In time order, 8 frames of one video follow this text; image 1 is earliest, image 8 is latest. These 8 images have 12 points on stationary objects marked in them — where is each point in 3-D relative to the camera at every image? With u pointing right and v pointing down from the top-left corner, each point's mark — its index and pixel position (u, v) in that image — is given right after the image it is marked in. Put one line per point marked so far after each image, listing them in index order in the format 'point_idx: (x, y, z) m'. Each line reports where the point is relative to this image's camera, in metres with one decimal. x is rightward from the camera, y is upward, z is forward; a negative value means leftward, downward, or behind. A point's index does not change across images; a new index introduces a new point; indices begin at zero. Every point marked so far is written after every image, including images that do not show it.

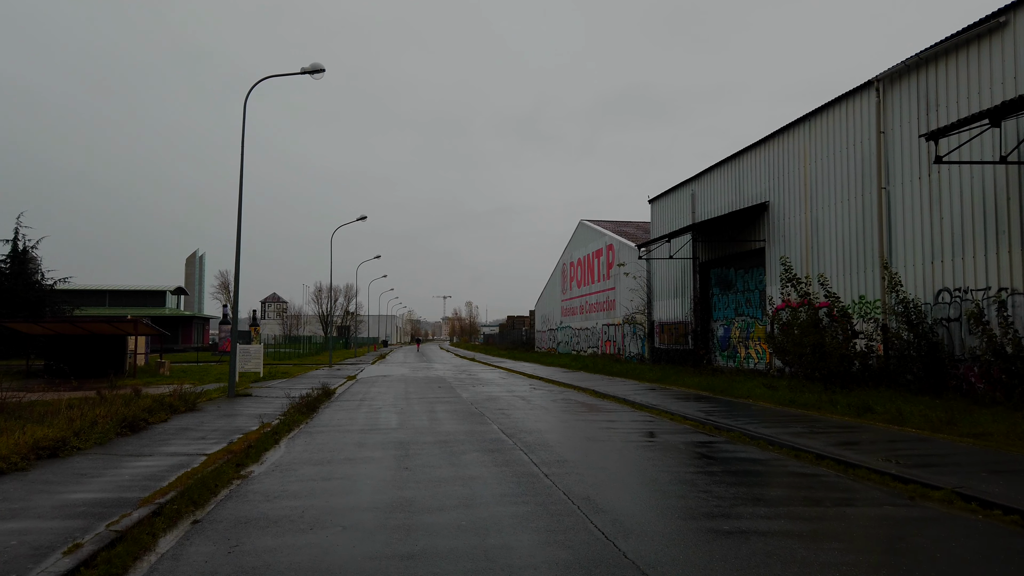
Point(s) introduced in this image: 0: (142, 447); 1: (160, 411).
0: (-4.6, -2.0, +9.2) m
1: (-5.9, -2.1, +12.4) m
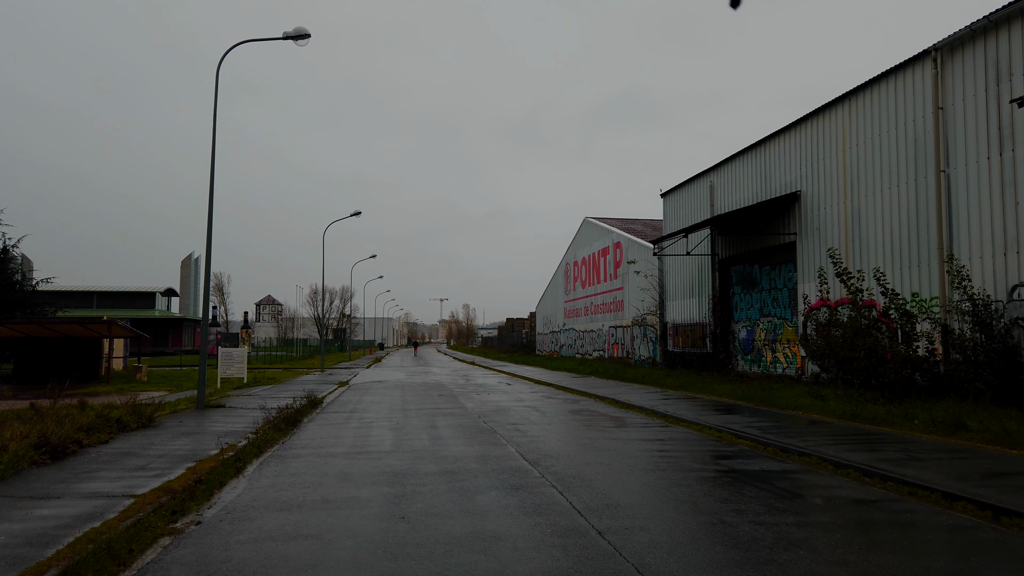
0: (-4.3, -1.8, +7.0) m
1: (-5.6, -2.0, +10.2) m
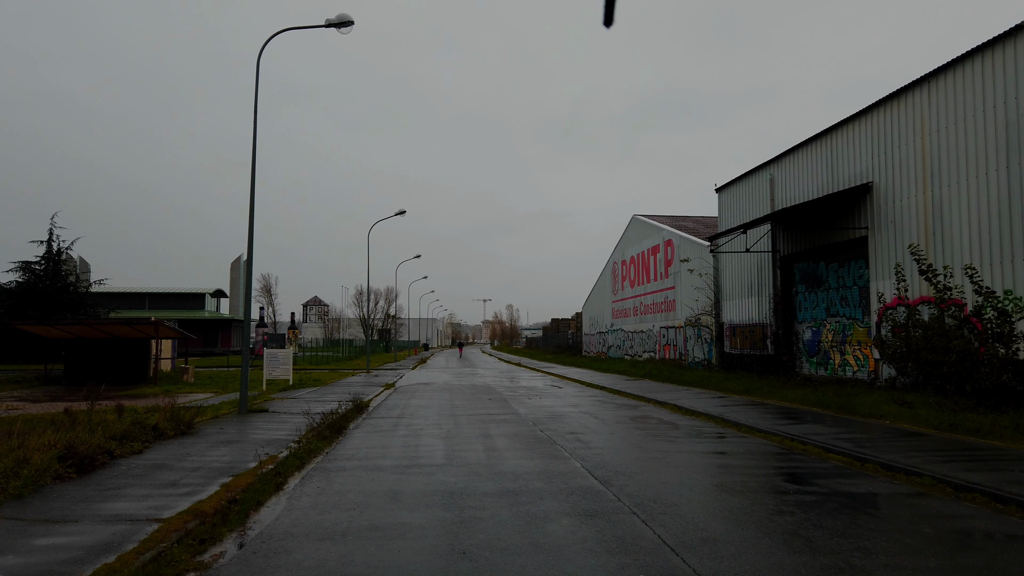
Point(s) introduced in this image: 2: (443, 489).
0: (-3.7, -1.8, +6.3) m
1: (-4.8, -1.9, +9.6) m
2: (-0.7, -2.0, +7.4) m
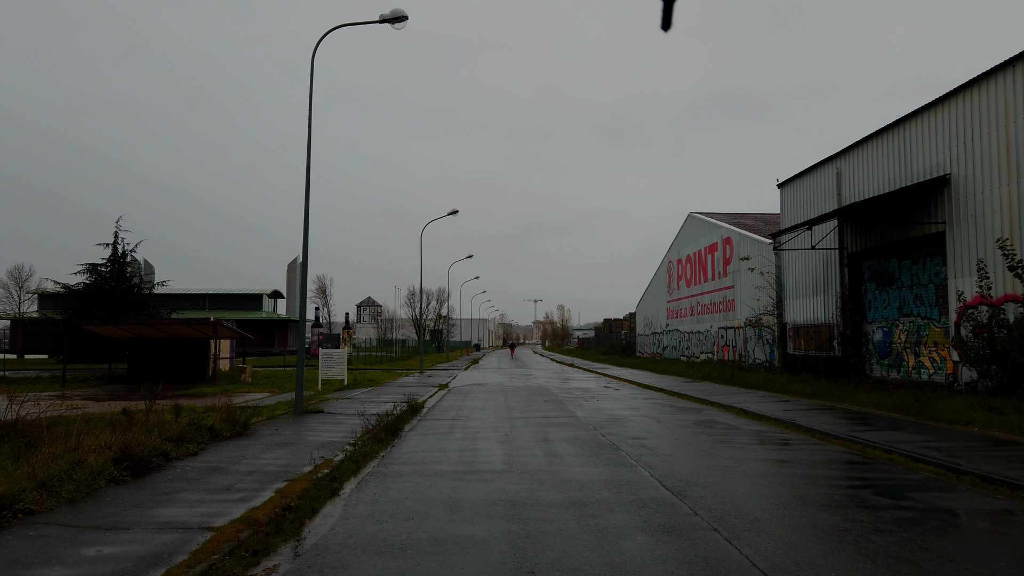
0: (-3.1, -1.8, +6.1) m
1: (-4.1, -1.9, +9.4) m
2: (-0.1, -1.9, +6.9) m
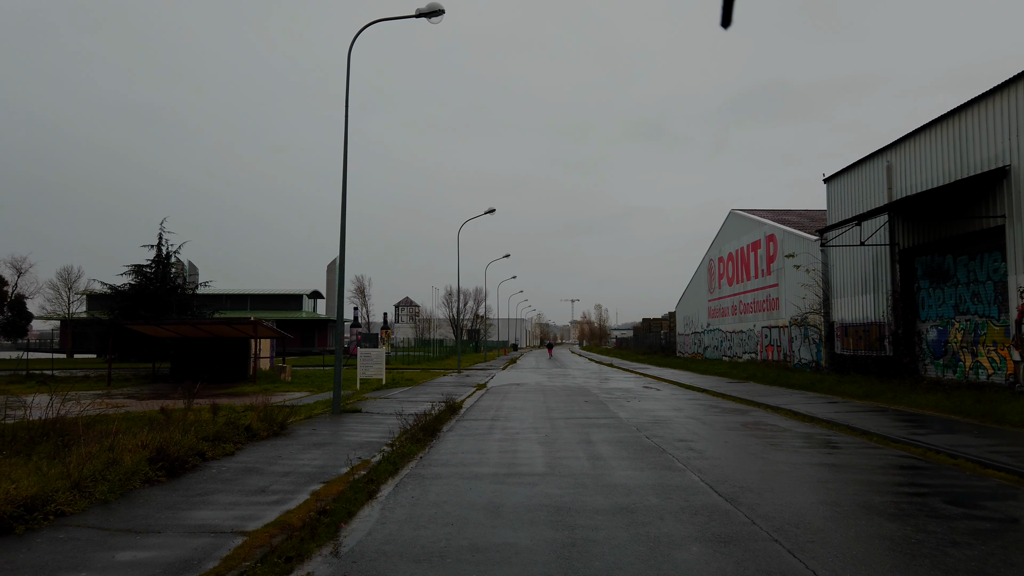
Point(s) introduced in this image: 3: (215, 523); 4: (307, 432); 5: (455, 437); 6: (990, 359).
0: (-2.8, -1.8, +5.9) m
1: (-3.5, -1.9, +9.3) m
2: (+0.3, -1.9, +6.6) m
3: (-2.3, -1.8, +5.7) m
4: (-3.0, -2.1, +11.1) m
5: (-0.9, -2.3, +11.4) m
6: (+12.4, -1.8, +19.4) m
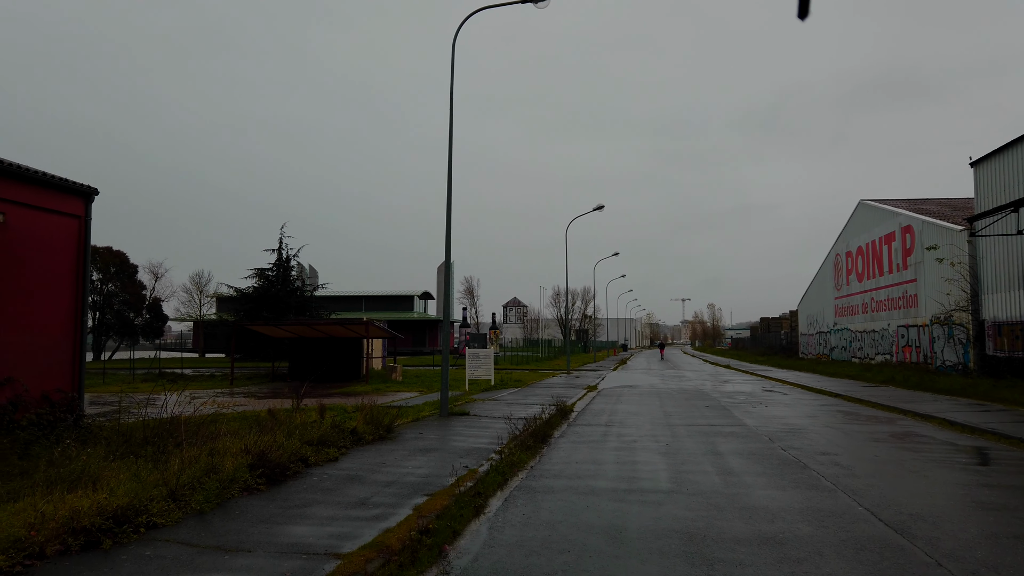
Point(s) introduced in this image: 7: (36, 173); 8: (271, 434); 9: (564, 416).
0: (-1.9, -1.7, +5.5) m
1: (-2.2, -1.9, +8.9) m
2: (+1.3, -1.8, +5.7) m
3: (-1.4, -1.8, +5.2) m
4: (-1.4, -2.1, +10.7) m
5: (+0.8, -2.2, +10.6) m
6: (+15.0, -1.7, +16.7) m
7: (-7.2, +1.7, +11.4) m
8: (-2.8, -1.7, +8.8) m
9: (+1.0, -2.4, +14.2) m
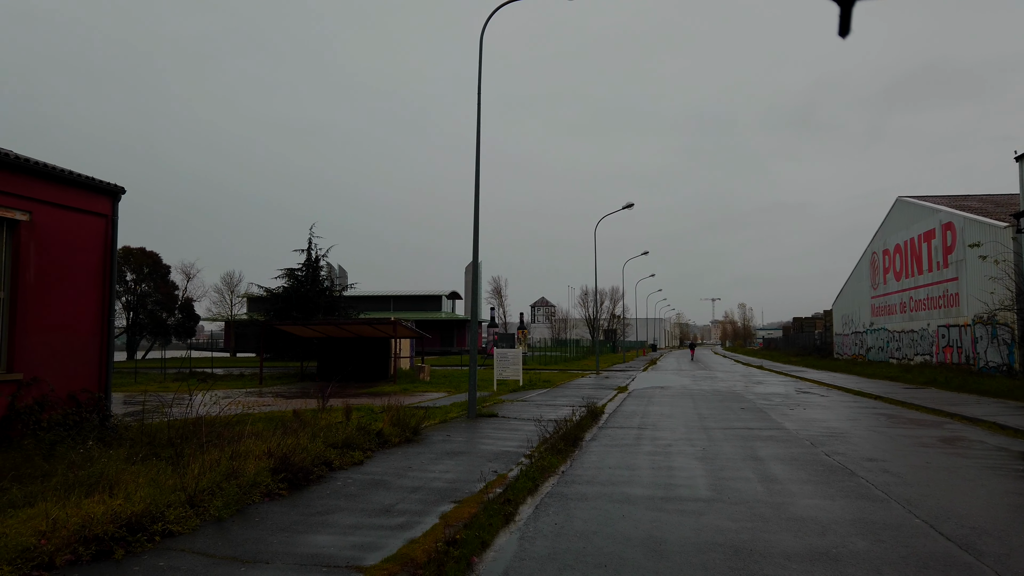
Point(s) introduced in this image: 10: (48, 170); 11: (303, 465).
0: (-1.7, -1.7, +5.3) m
1: (-1.8, -1.9, +8.7) m
2: (+1.5, -1.8, +5.4) m
3: (-1.2, -1.7, +5.0) m
4: (-1.0, -2.1, +10.4) m
5: (+1.2, -2.2, +10.3) m
6: (+15.6, -1.6, +15.8) m
7: (-6.8, +1.7, +11.3) m
8: (-2.5, -1.7, +8.5) m
9: (+1.5, -2.4, +13.9) m
10: (-6.8, +1.7, +11.0) m
11: (-2.0, -1.7, +7.2) m
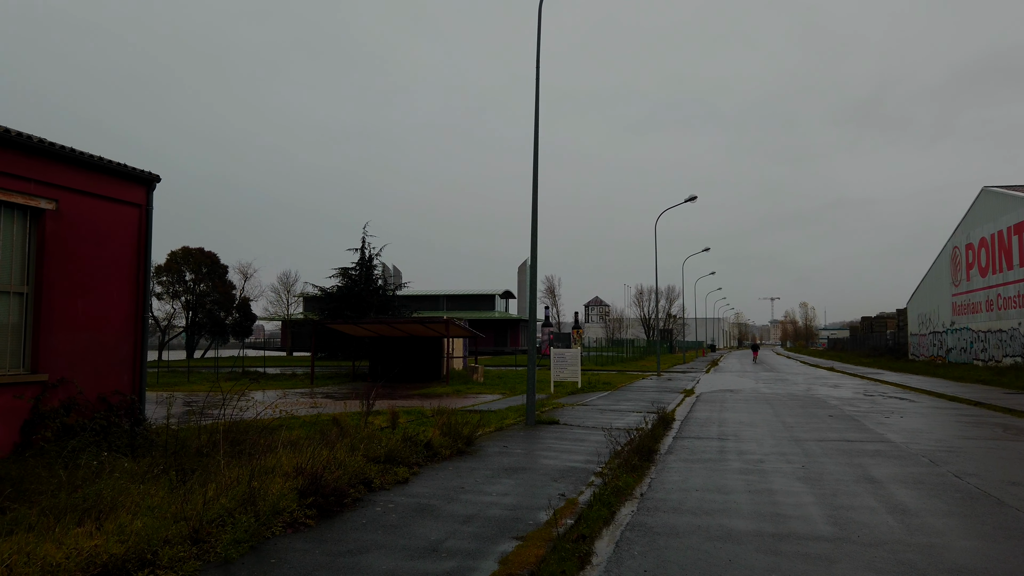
0: (-1.2, -1.6, +4.1) m
1: (-1.1, -1.8, +7.6) m
2: (+2.0, -1.7, +4.0) m
3: (-0.8, -1.7, +3.8) m
4: (-0.2, -2.0, +9.2) m
5: (+2.0, -2.1, +8.9) m
6: (+16.8, -1.5, +13.4) m
7: (-5.9, +1.8, +10.6) m
8: (-1.8, -1.6, +7.5) m
9: (+2.6, -2.3, +12.5) m
10: (-6.0, +1.8, +10.2) m
11: (-1.4, -1.6, +6.1) m
